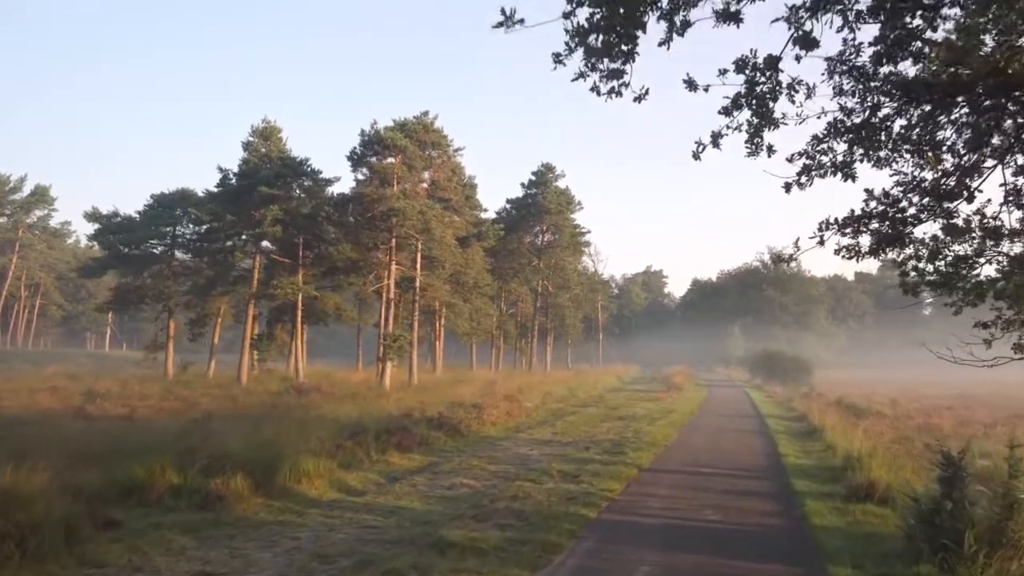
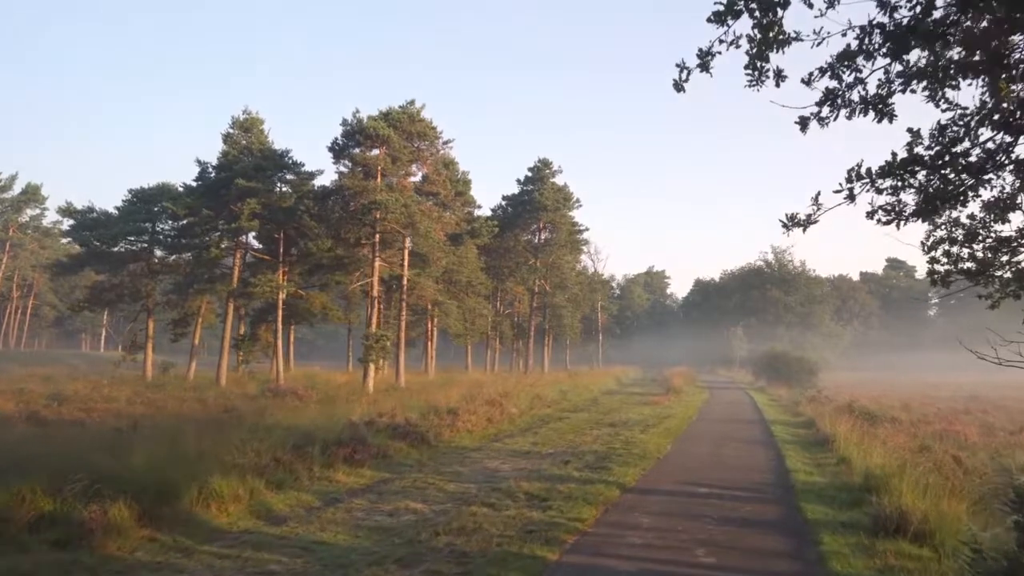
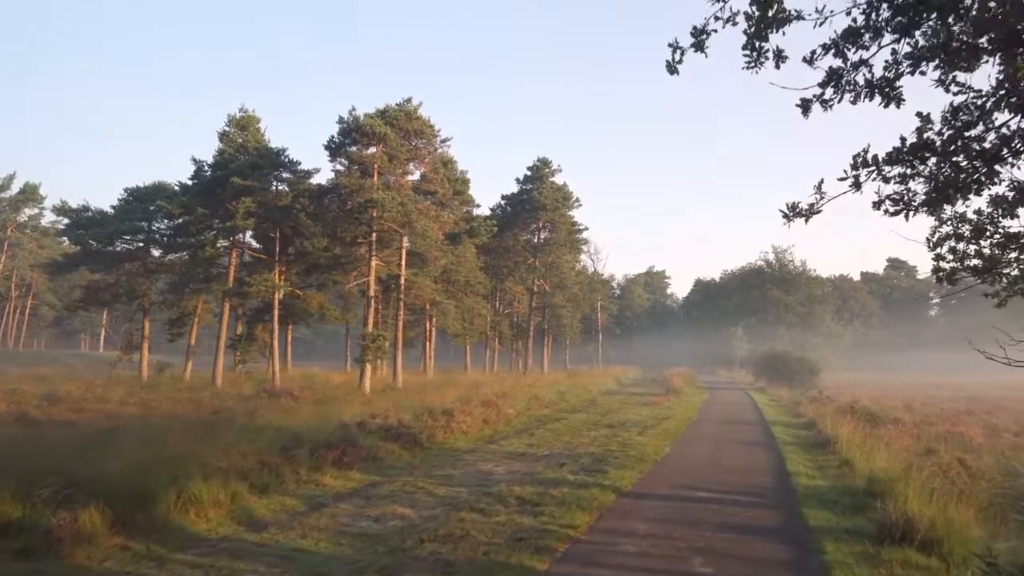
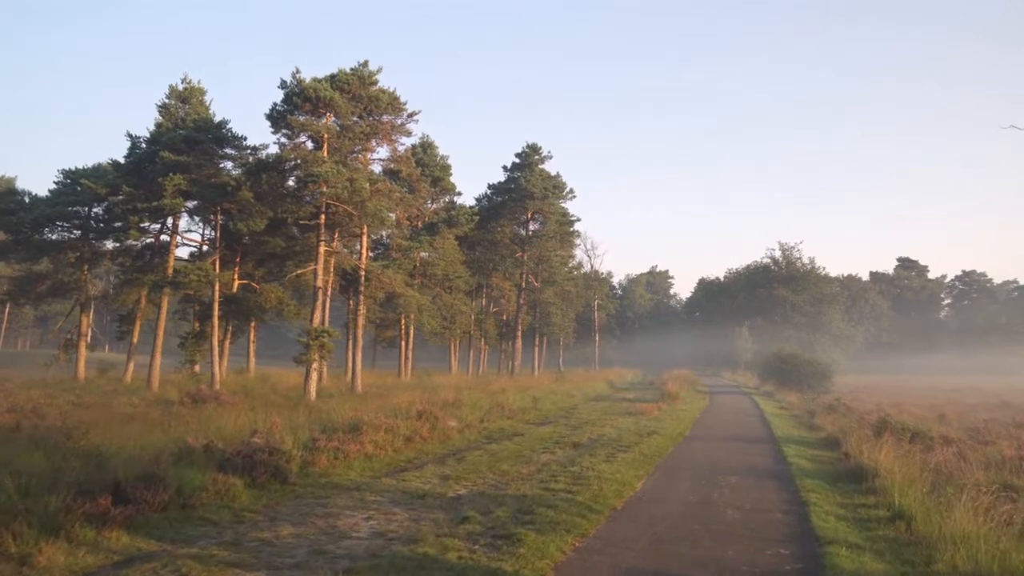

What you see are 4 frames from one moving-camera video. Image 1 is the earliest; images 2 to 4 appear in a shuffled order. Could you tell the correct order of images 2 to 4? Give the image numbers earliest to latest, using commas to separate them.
2, 3, 4
